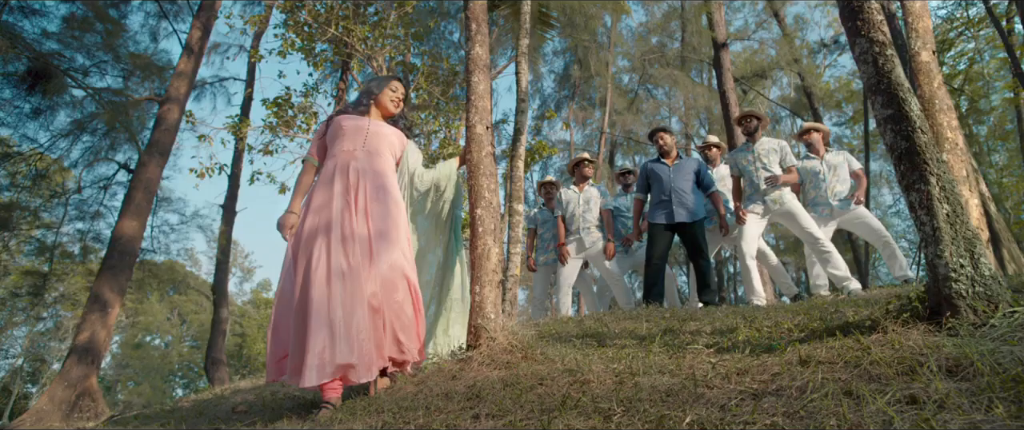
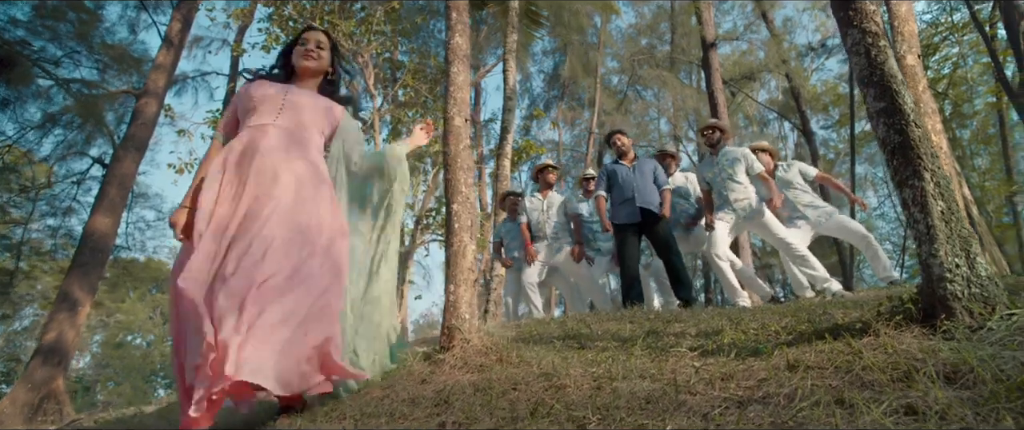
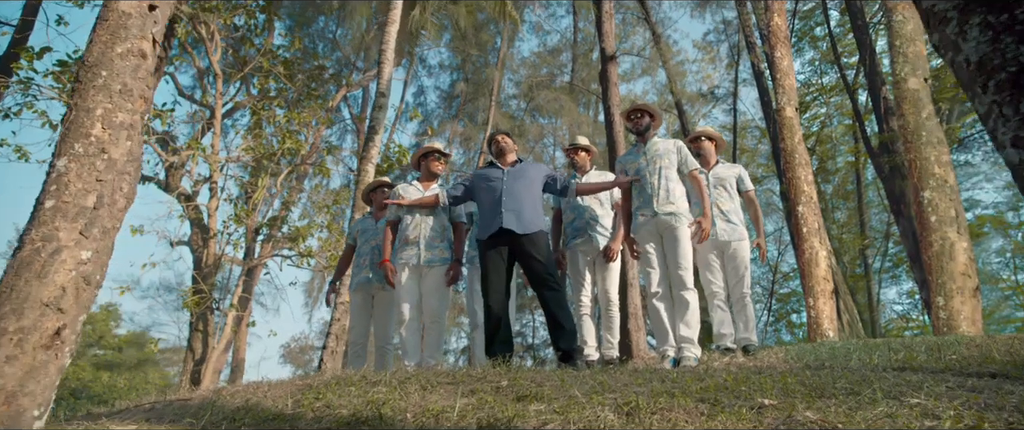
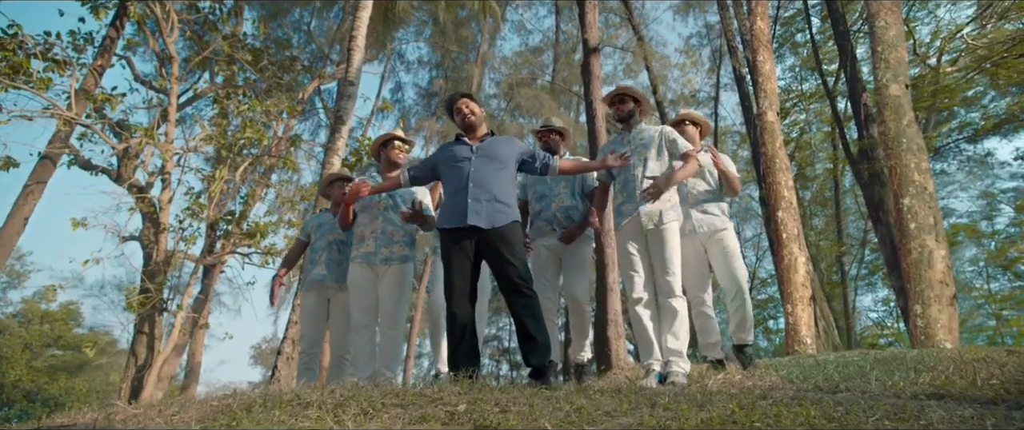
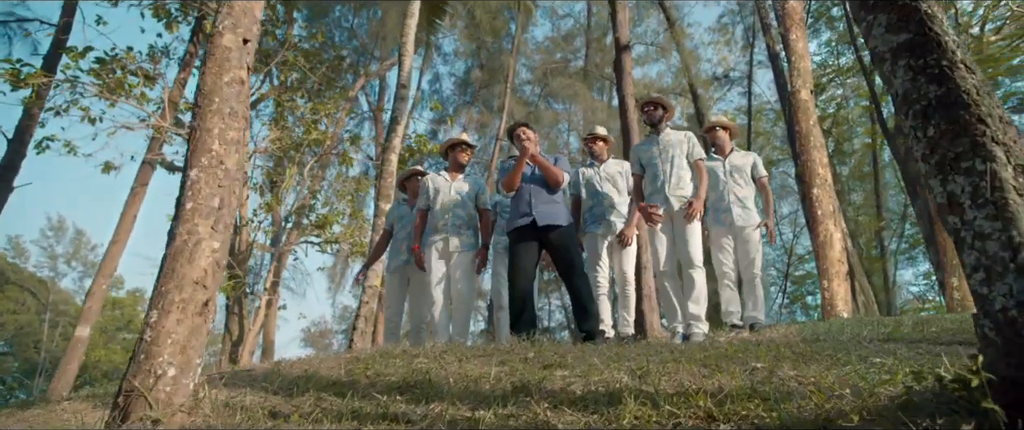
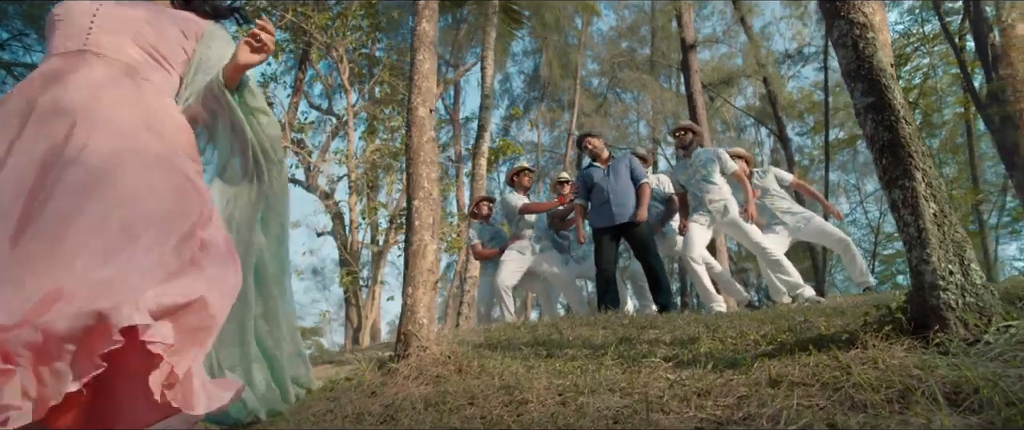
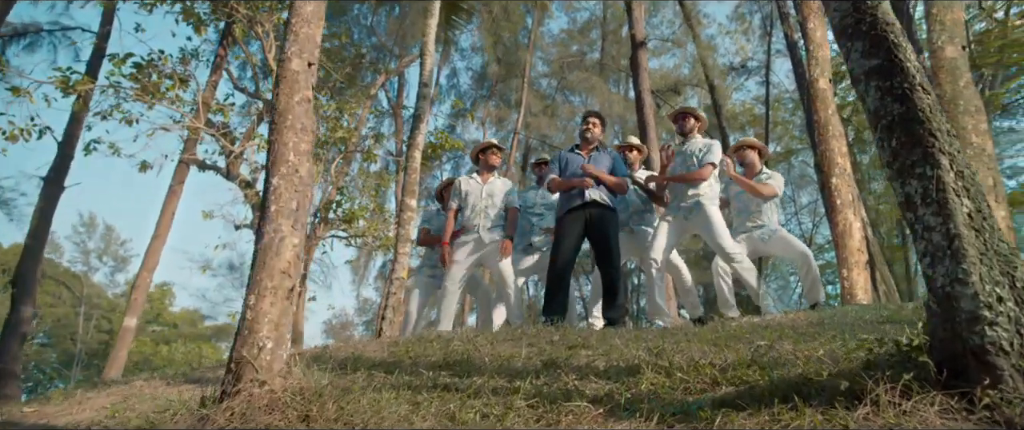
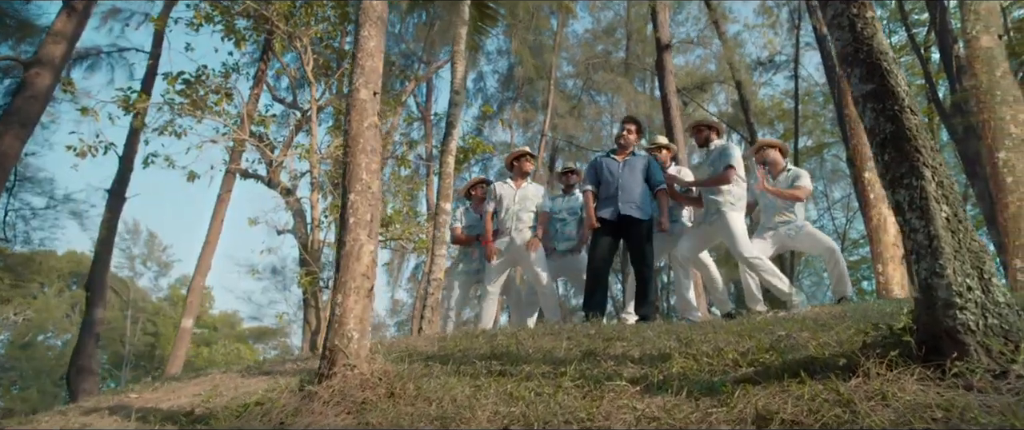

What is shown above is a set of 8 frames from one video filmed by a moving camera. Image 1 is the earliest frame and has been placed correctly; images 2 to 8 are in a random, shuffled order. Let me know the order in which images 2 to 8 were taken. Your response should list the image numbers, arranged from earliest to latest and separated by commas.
2, 6, 8, 7, 5, 3, 4
